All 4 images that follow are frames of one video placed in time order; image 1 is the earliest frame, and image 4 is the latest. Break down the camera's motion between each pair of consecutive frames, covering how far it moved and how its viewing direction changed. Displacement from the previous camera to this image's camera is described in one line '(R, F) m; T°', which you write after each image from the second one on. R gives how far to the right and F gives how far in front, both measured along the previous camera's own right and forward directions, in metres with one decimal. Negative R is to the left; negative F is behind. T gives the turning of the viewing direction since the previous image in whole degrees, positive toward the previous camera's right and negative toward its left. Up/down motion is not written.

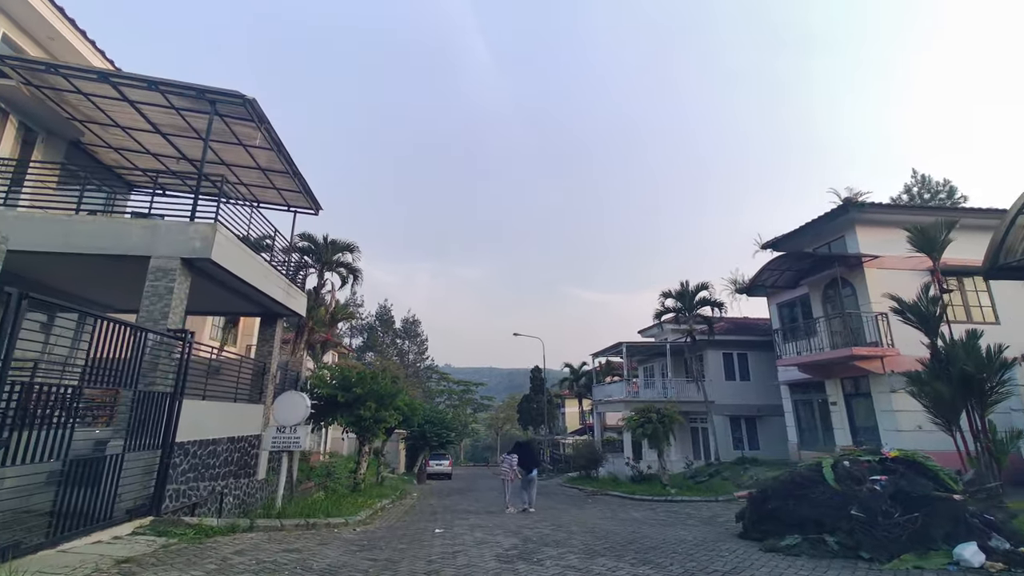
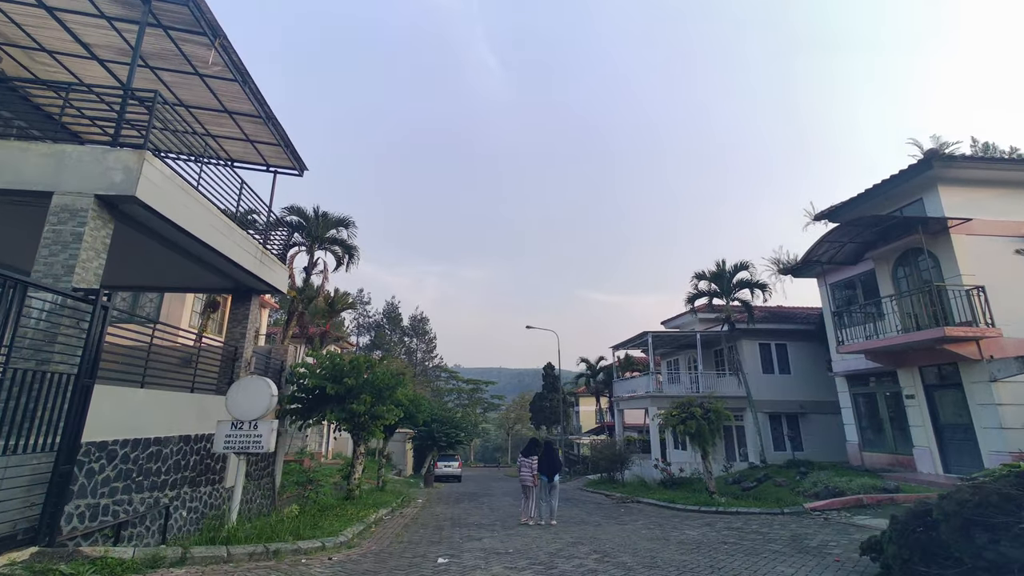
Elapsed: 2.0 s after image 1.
(-0.3, +2.4) m; -1°
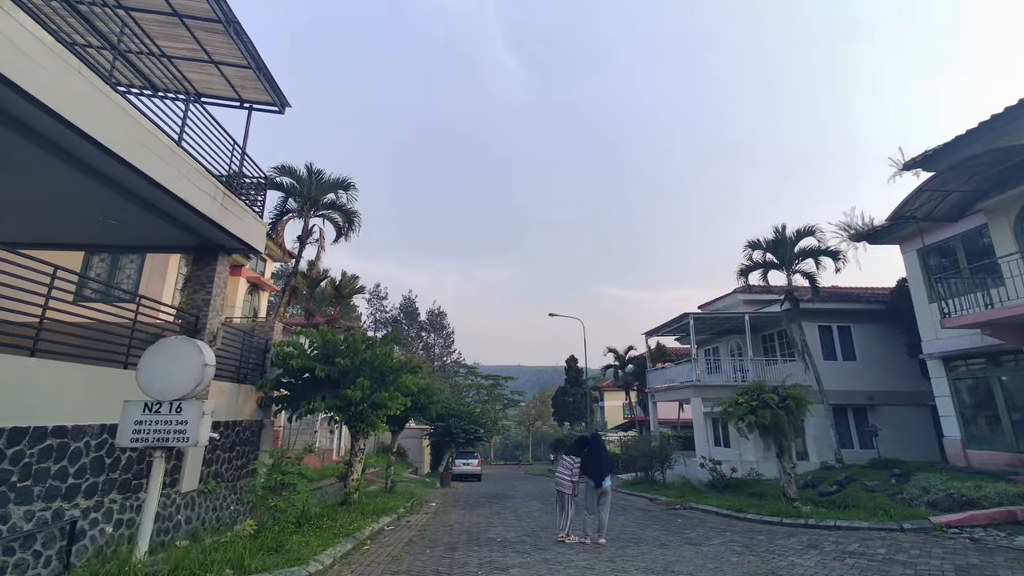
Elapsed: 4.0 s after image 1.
(-0.3, +2.6) m; -2°
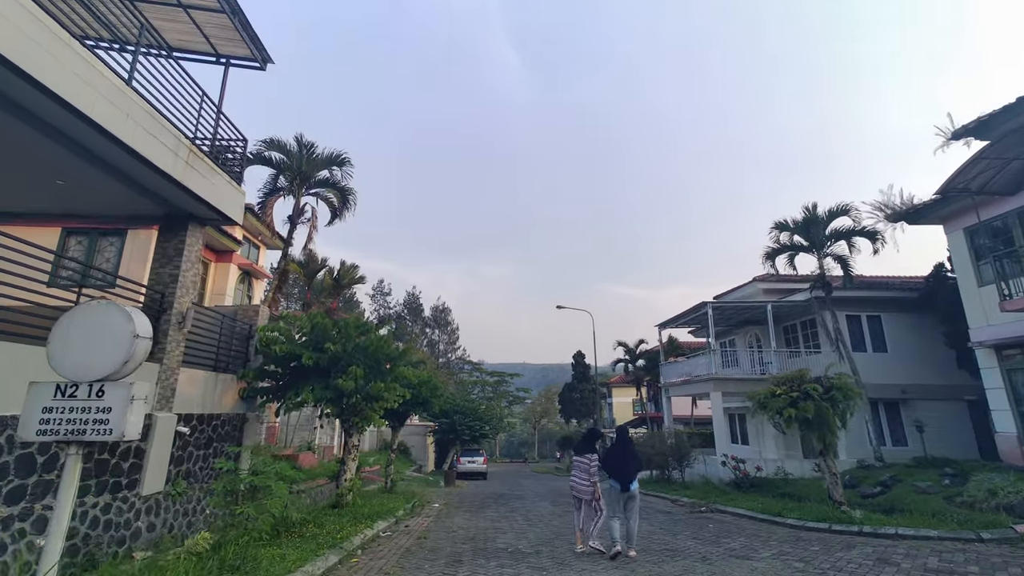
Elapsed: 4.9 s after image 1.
(-0.1, +1.2) m; -1°
